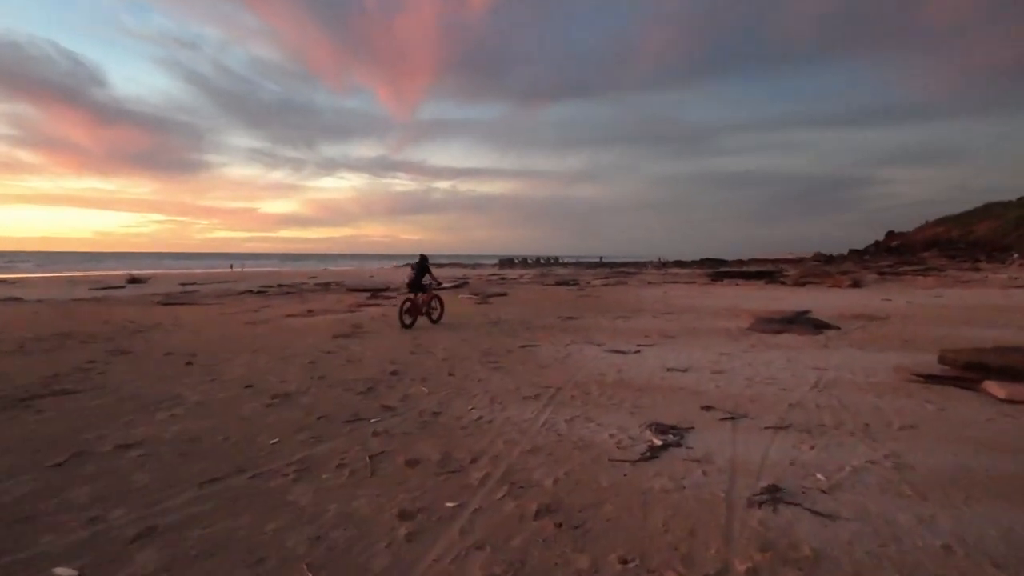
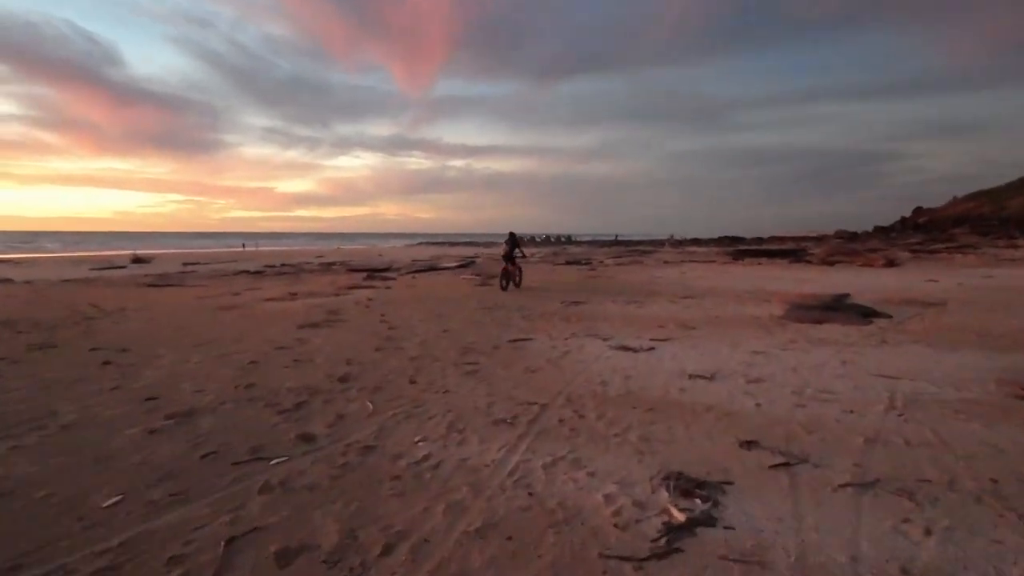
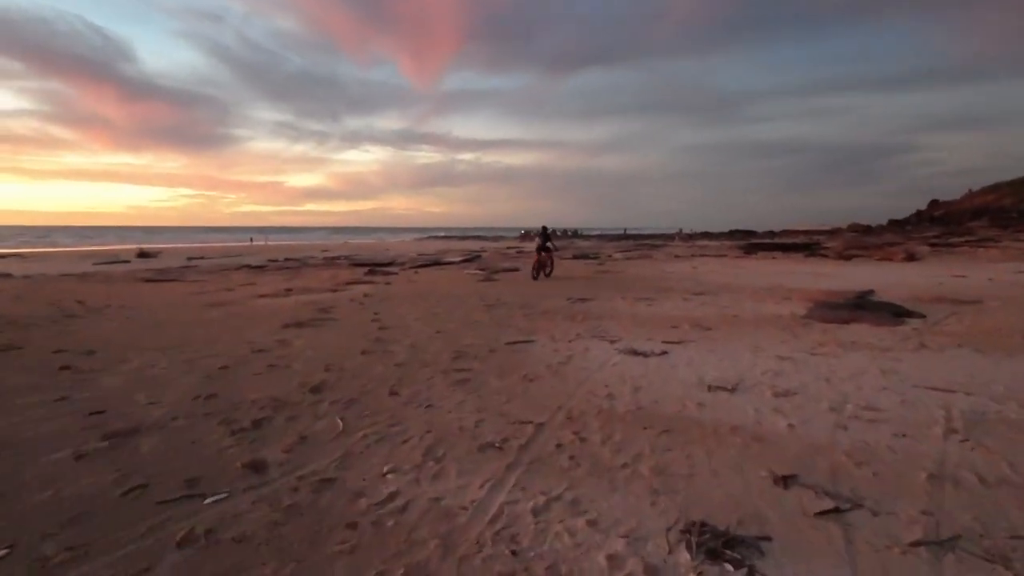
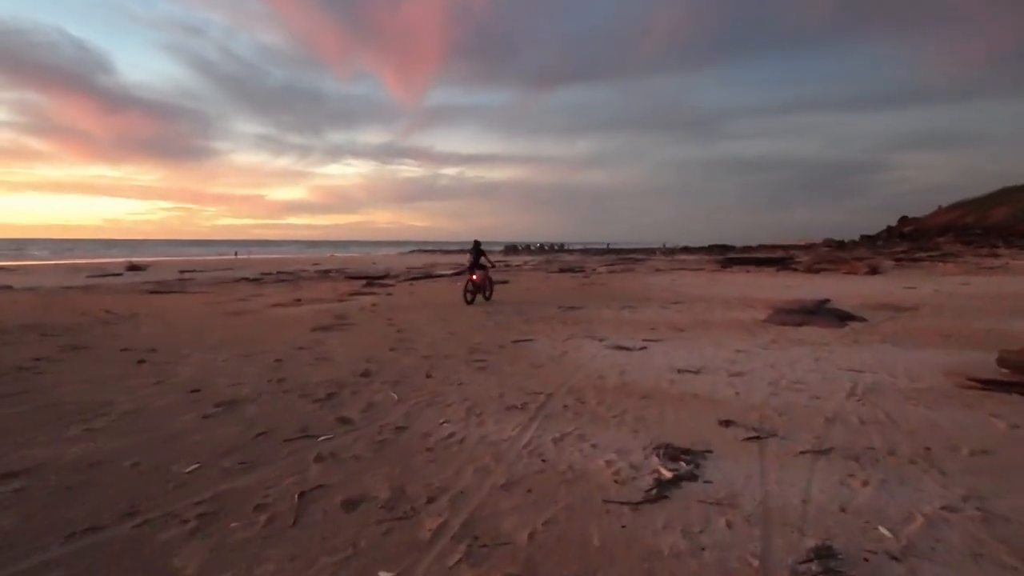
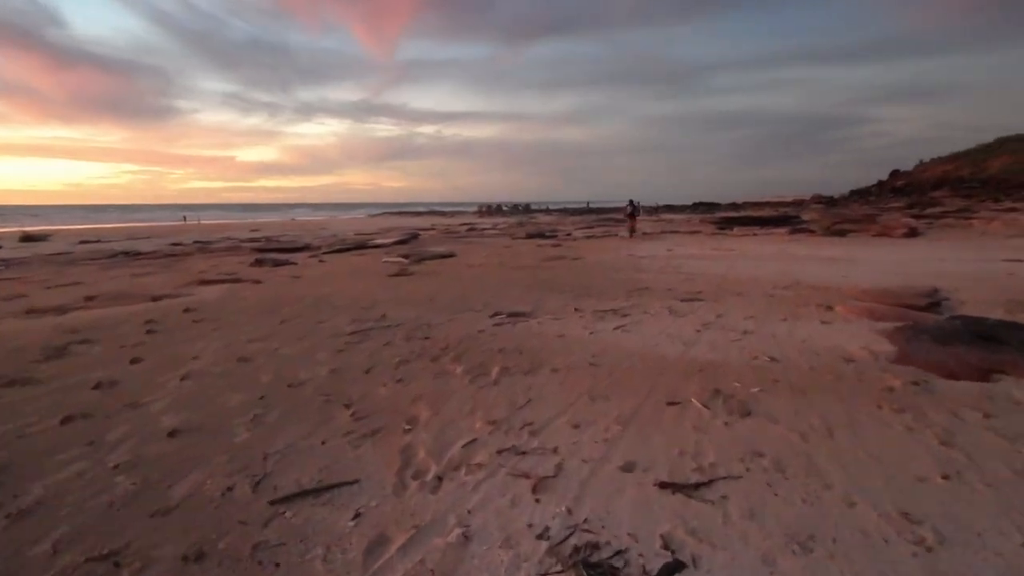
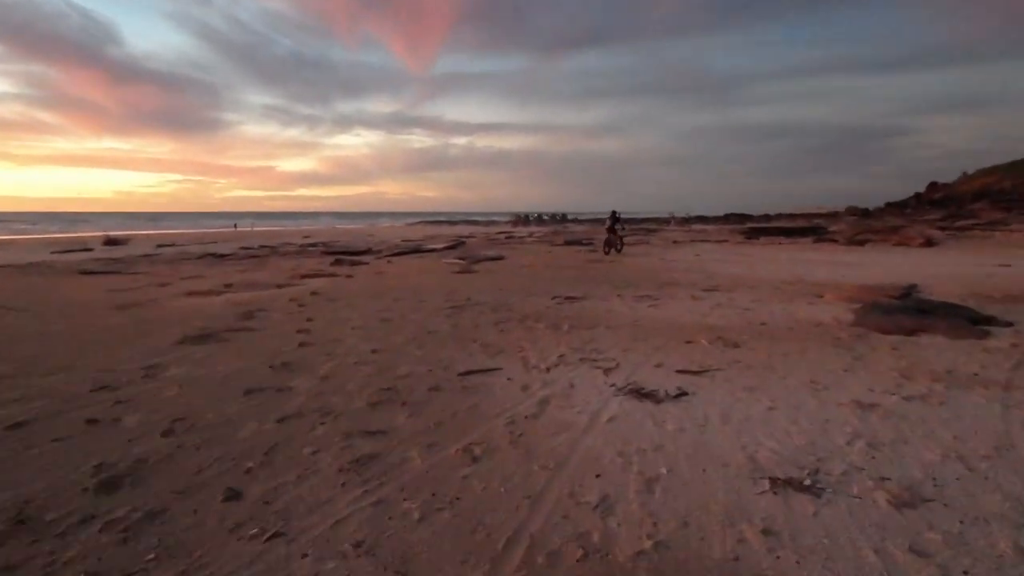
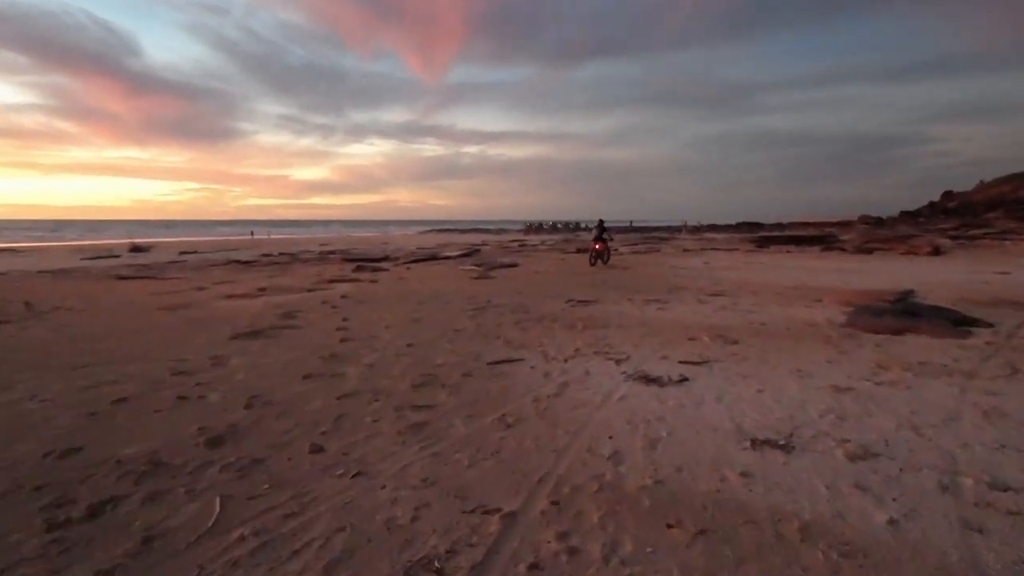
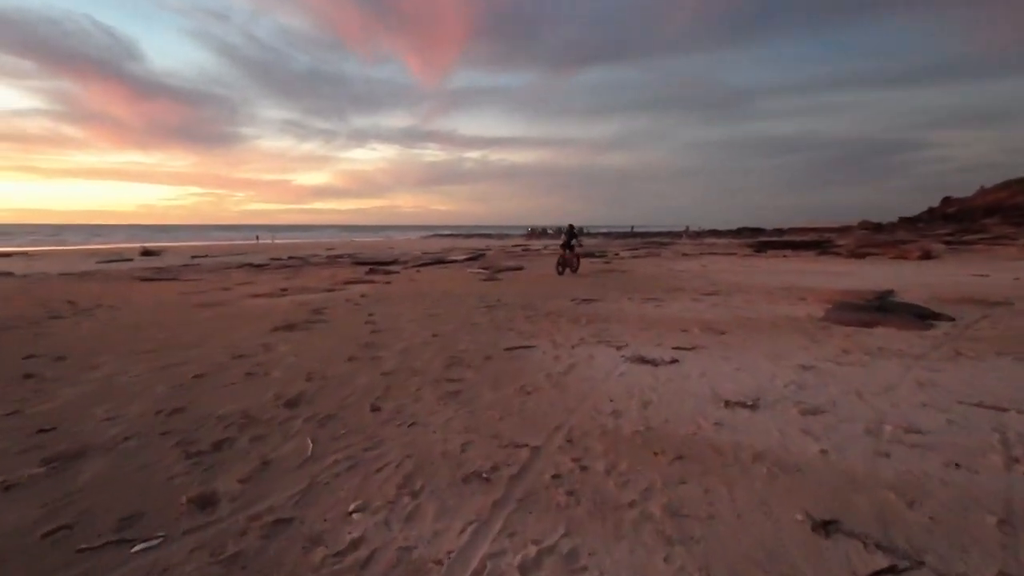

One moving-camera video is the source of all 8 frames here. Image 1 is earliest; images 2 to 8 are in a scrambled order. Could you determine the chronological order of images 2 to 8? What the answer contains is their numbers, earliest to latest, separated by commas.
4, 2, 3, 8, 7, 6, 5
